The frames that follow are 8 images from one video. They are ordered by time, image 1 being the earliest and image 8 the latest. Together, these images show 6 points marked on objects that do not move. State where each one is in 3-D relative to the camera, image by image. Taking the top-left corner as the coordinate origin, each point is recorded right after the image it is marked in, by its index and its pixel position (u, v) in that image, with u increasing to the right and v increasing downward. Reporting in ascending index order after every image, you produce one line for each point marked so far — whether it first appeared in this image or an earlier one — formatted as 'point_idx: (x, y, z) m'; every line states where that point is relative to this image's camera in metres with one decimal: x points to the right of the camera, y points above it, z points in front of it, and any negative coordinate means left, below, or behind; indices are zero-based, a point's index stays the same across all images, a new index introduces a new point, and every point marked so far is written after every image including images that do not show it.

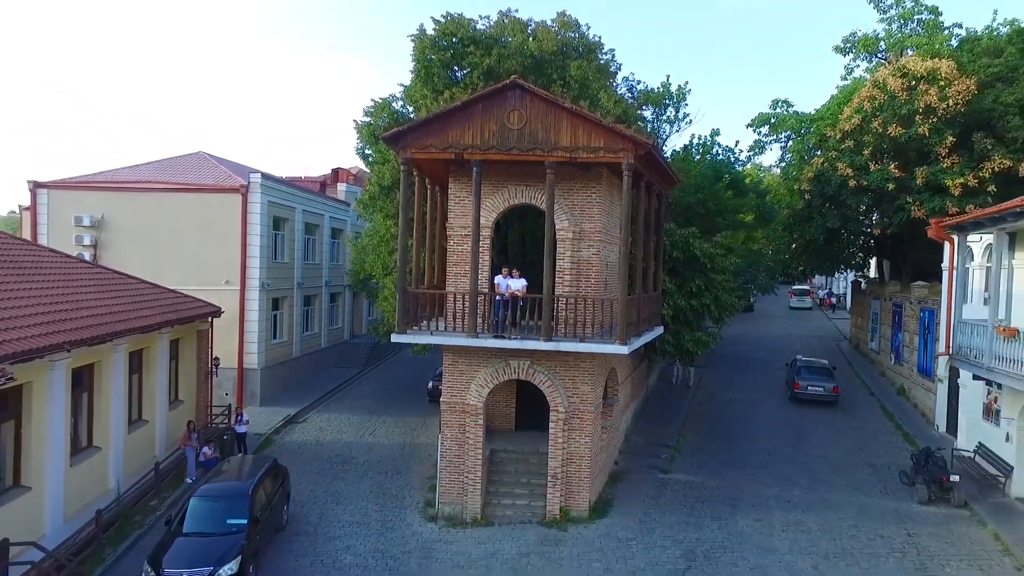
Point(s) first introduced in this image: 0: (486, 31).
0: (-0.6, +5.5, +15.8) m
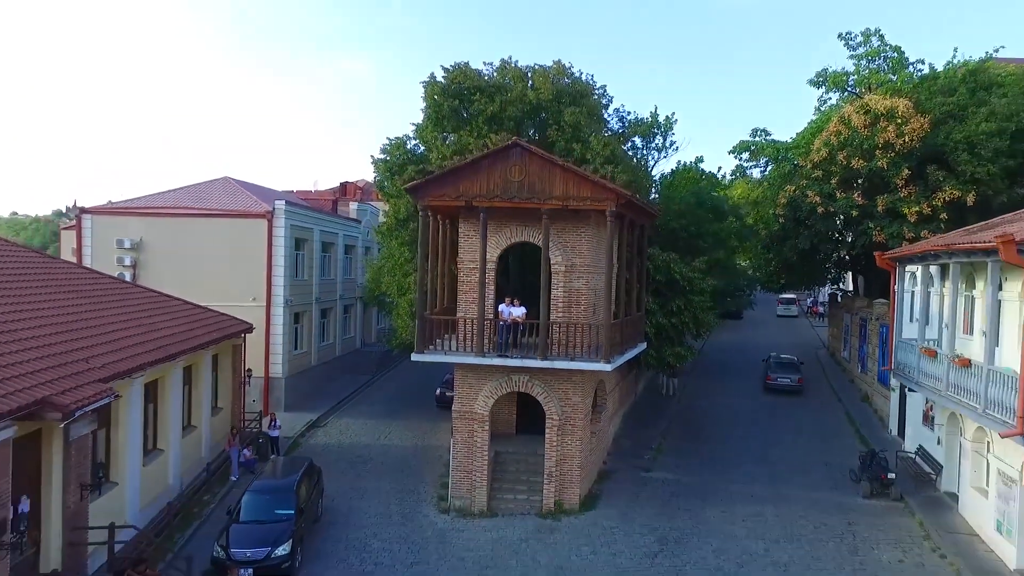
0: (-0.5, +5.0, +17.8) m
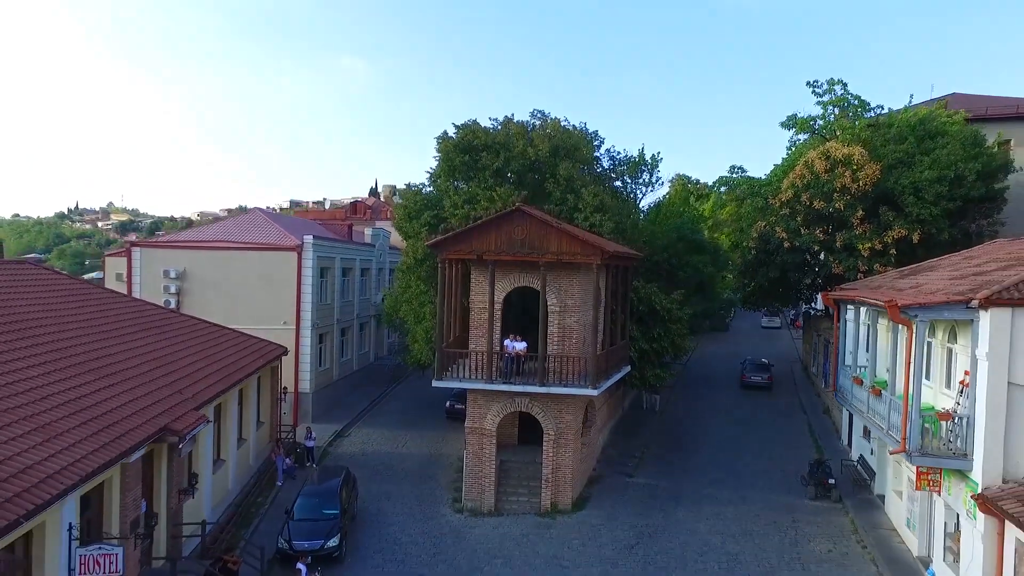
0: (-0.5, +4.2, +20.5) m
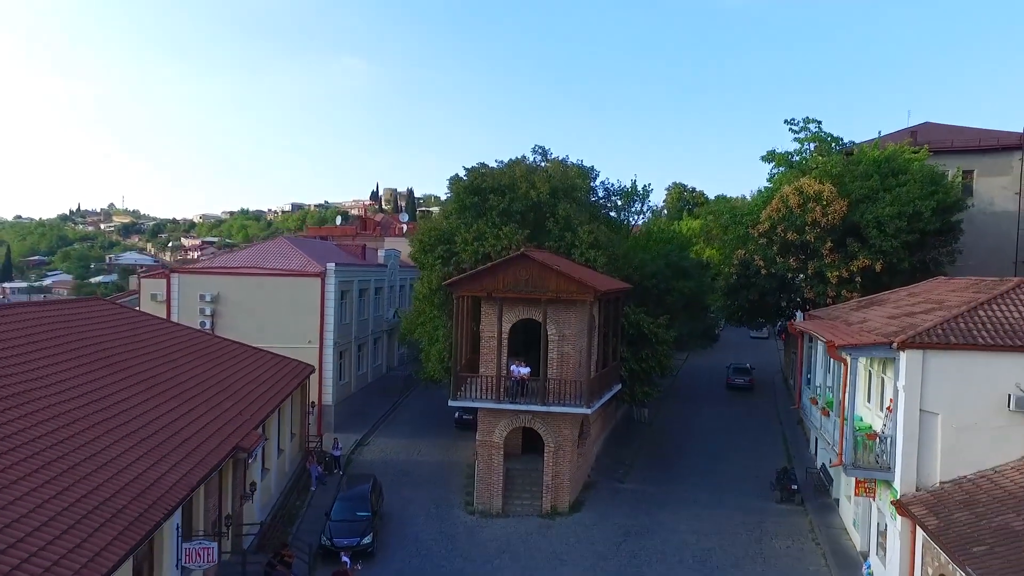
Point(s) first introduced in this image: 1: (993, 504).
0: (-0.3, +3.4, +23.0) m
1: (+7.4, -3.3, +11.4) m
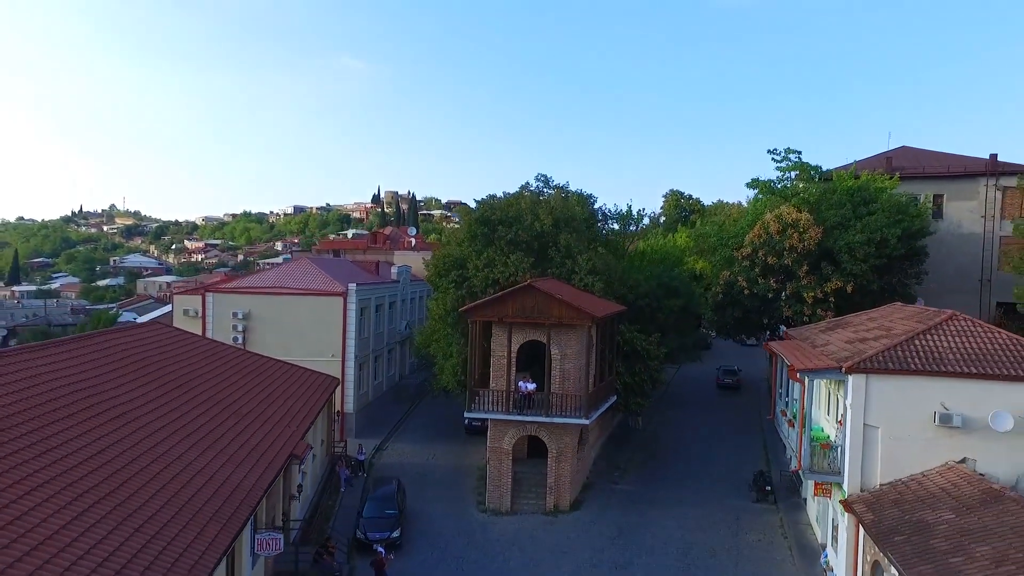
0: (-0.1, +2.7, +25.5) m
1: (+7.6, -4.0, +13.9) m
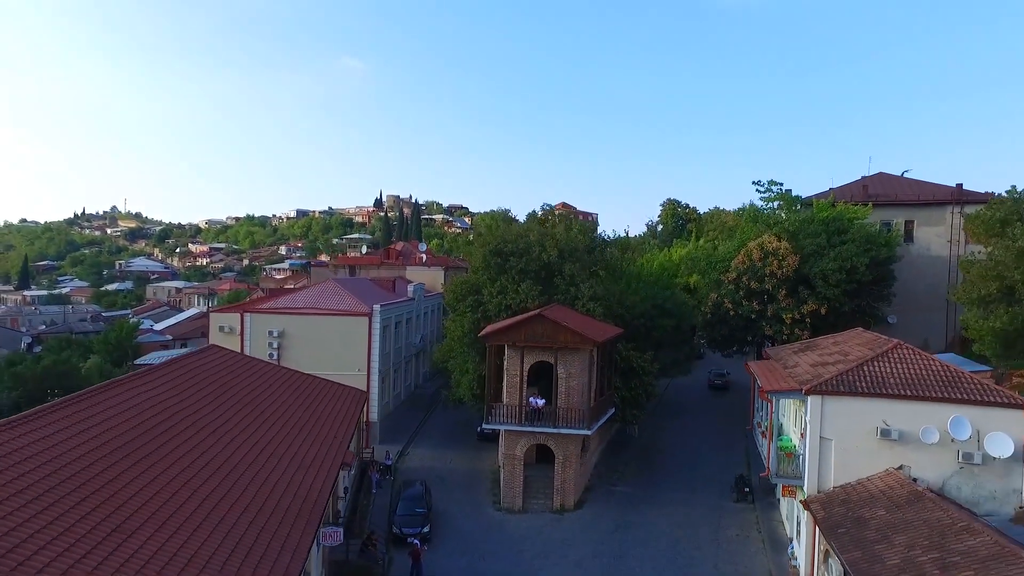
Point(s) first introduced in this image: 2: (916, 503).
0: (+0.2, +1.8, +28.6) m
1: (+8.0, -5.0, +17.0) m
2: (+8.7, -4.6, +15.9) m
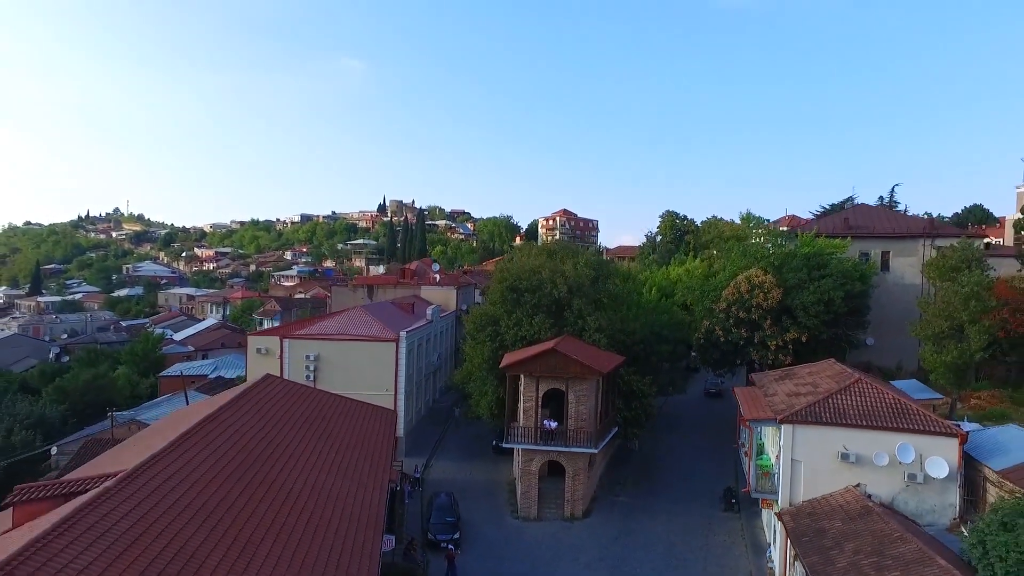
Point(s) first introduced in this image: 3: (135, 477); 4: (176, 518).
0: (+0.9, +0.4, +32.2) m
1: (+8.7, -6.3, +20.6) m
2: (+9.4, -6.0, +19.4) m
3: (-7.4, -3.7, +14.5) m
4: (-6.3, -4.3, +13.7) m
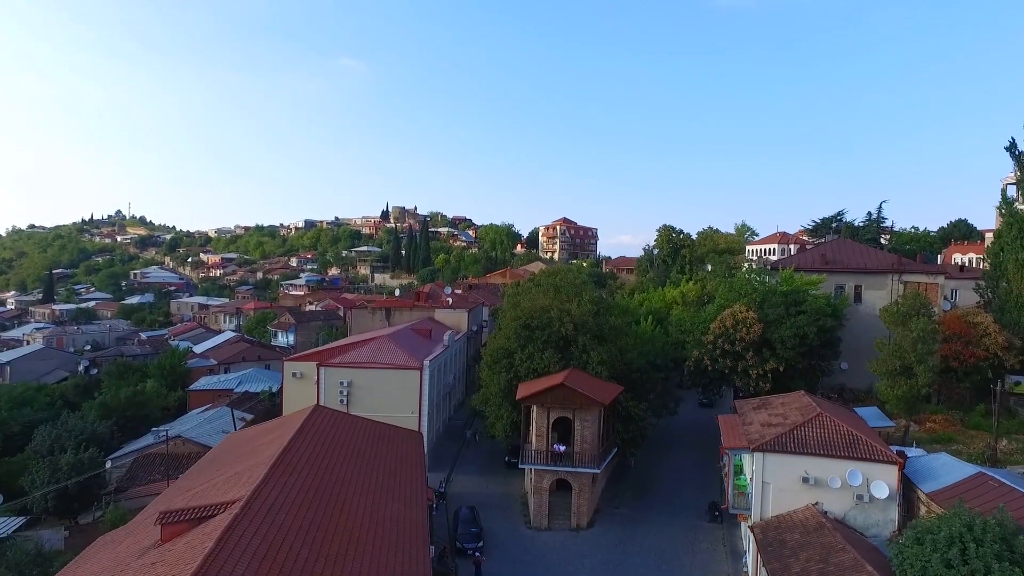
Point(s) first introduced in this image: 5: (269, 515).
0: (+1.5, -1.4, +36.6) m
1: (+9.3, -8.2, +25.0) m
2: (+10.0, -7.9, +23.9) m
3: (-6.8, -5.6, +19.0) m
4: (-5.6, -6.1, +18.2) m
5: (-6.2, -5.8, +18.9) m
